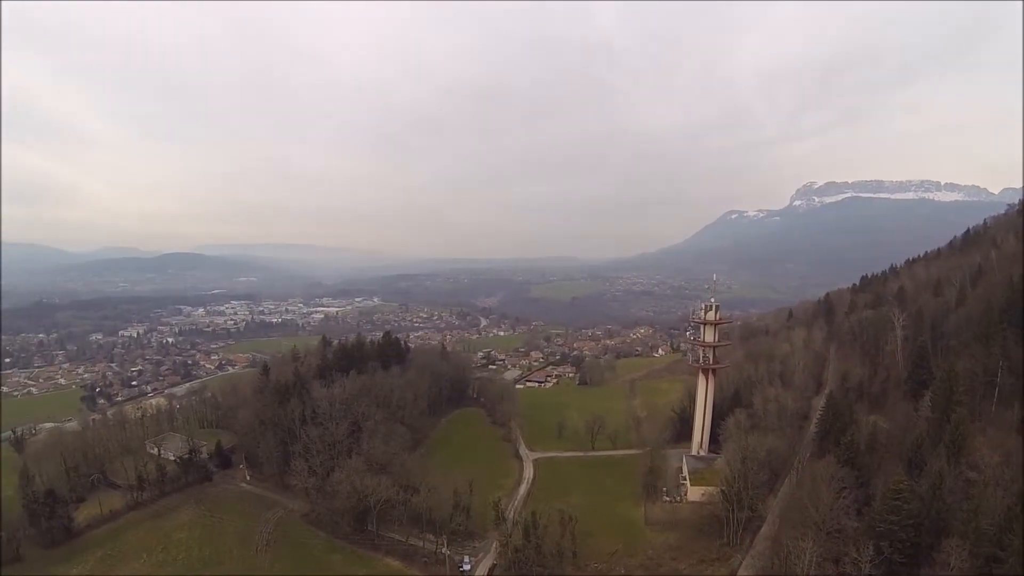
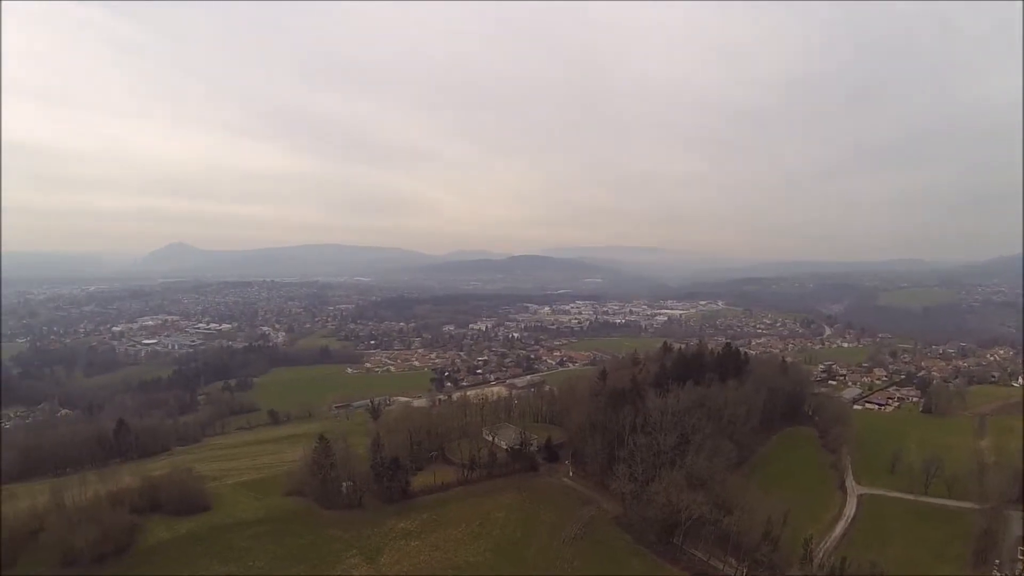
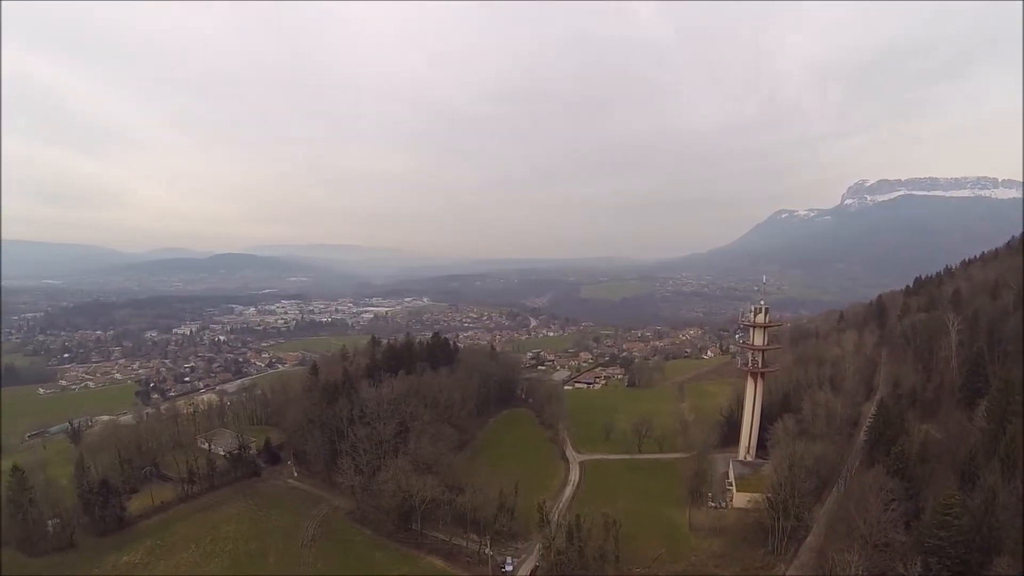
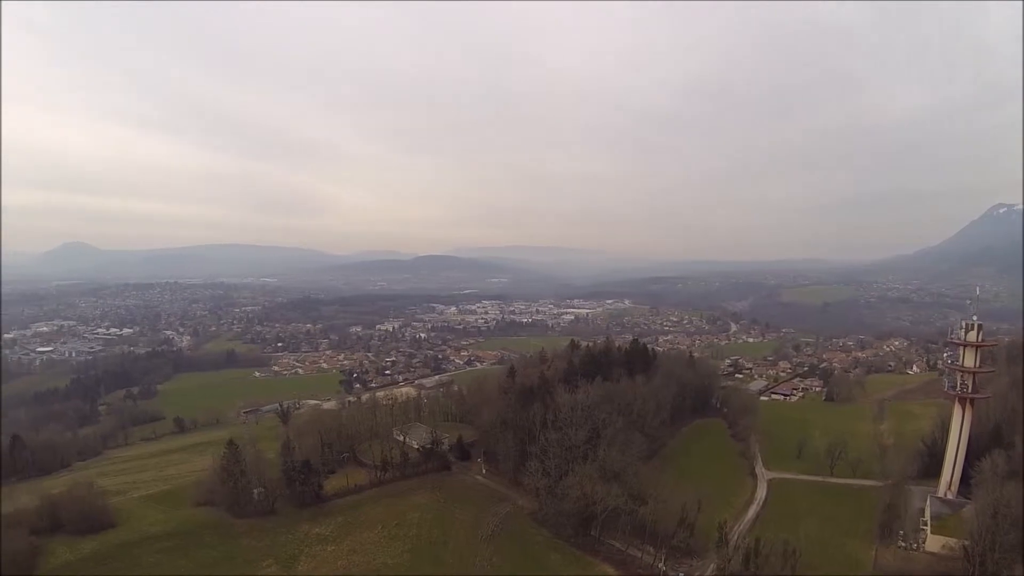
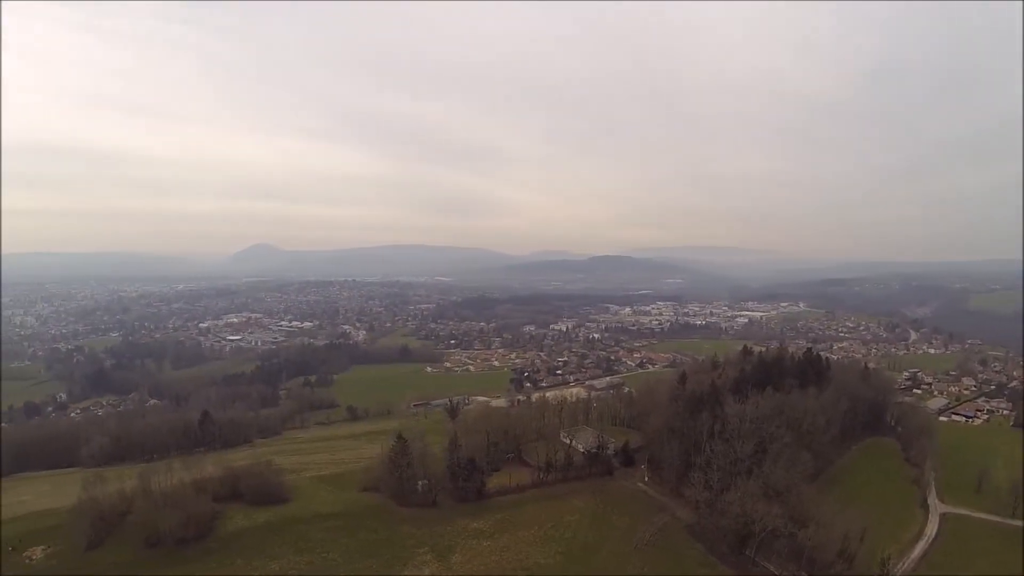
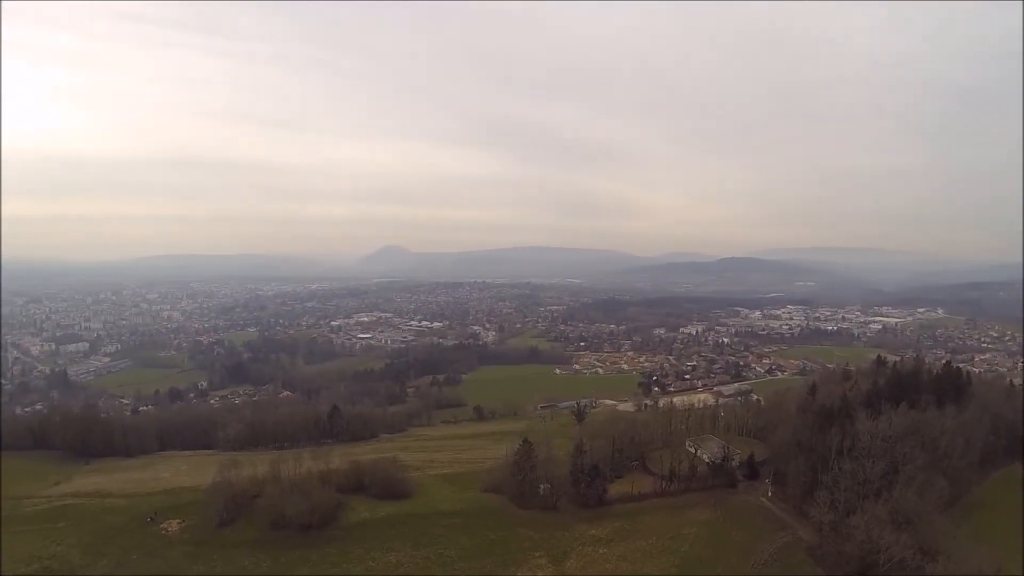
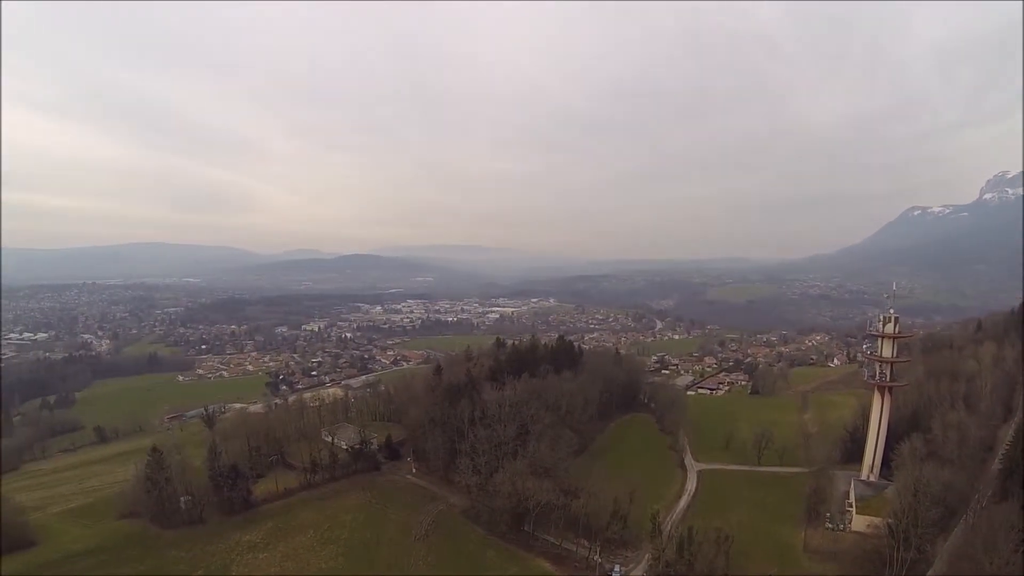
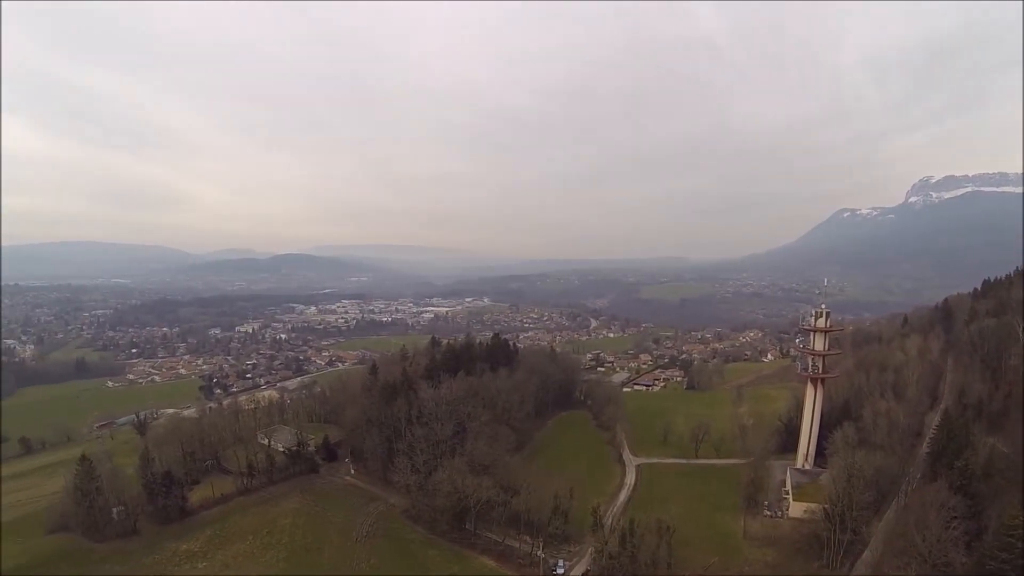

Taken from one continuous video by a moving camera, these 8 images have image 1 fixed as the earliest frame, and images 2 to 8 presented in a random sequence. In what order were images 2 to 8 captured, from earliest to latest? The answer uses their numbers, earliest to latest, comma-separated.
3, 8, 7, 4, 2, 5, 6
